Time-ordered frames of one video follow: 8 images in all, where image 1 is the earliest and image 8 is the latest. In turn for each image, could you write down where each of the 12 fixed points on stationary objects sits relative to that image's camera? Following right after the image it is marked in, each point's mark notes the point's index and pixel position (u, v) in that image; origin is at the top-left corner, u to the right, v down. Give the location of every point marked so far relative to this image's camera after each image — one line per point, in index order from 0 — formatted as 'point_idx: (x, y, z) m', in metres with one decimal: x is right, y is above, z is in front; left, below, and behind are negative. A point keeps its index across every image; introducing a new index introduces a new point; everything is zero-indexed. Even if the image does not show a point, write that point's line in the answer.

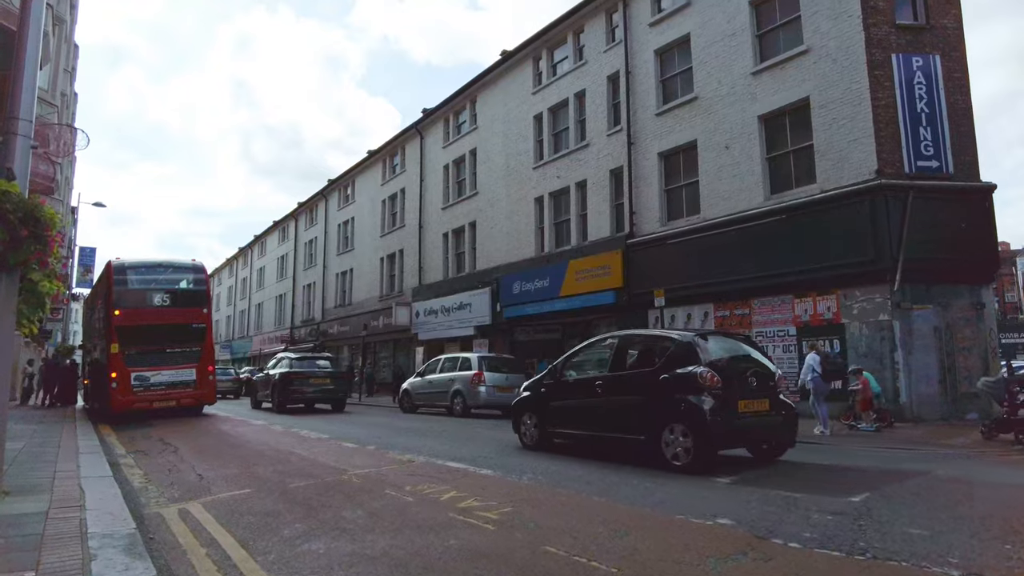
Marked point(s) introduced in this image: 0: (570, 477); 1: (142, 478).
0: (+0.6, -1.9, +6.8) m
1: (-4.4, -2.3, +7.9) m
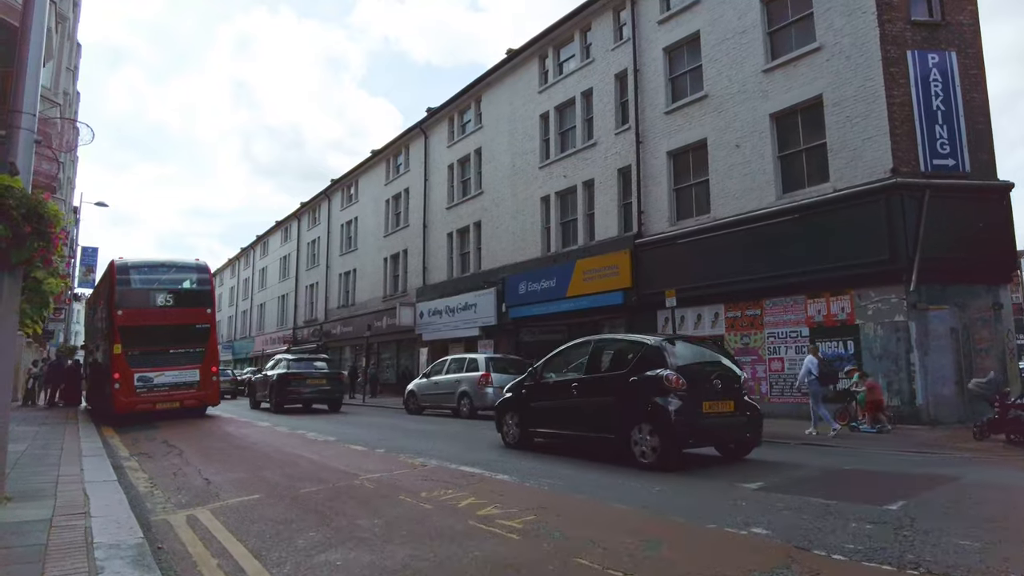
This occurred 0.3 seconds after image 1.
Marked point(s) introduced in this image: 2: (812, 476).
0: (+0.8, -1.9, +6.6) m
1: (-4.2, -2.2, +7.7) m
2: (+3.1, -2.0, +7.0) m
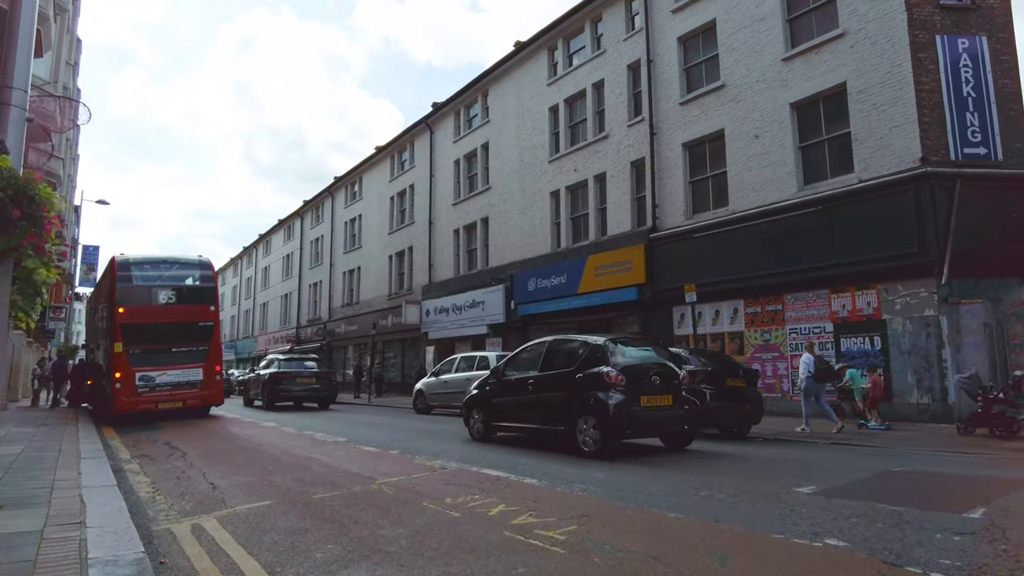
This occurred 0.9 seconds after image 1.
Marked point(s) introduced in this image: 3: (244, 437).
0: (+1.0, -1.8, +6.1) m
1: (-3.9, -2.2, +7.2) m
2: (+3.4, -1.9, +6.5) m
3: (-4.7, -2.6, +11.8) m
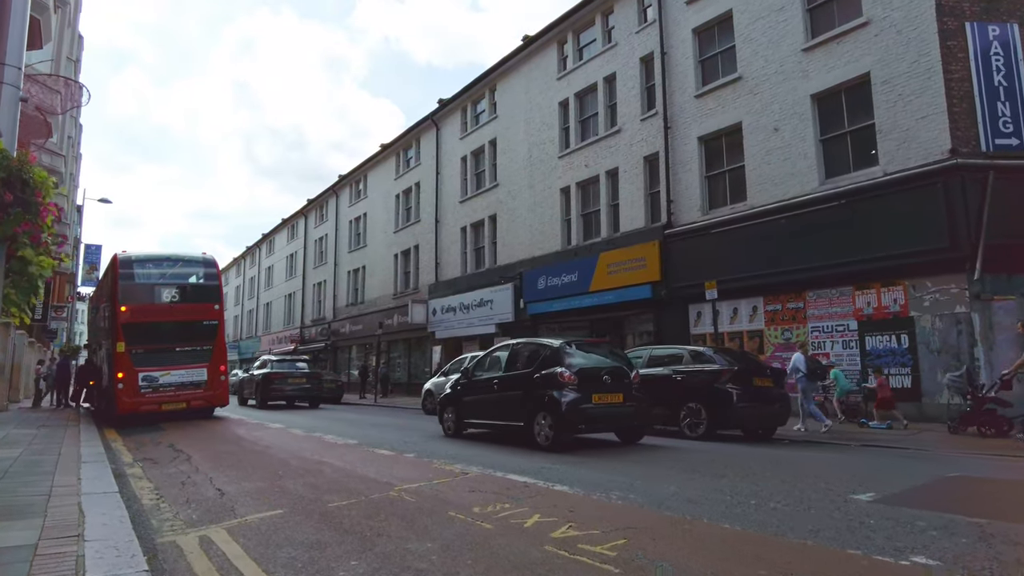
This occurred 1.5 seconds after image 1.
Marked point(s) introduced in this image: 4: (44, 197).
0: (+1.3, -1.7, +5.7) m
1: (-3.7, -2.1, +6.8) m
2: (+3.7, -1.8, +6.0) m
3: (-4.5, -2.6, +11.4) m
4: (-3.6, +0.7, +5.2) m
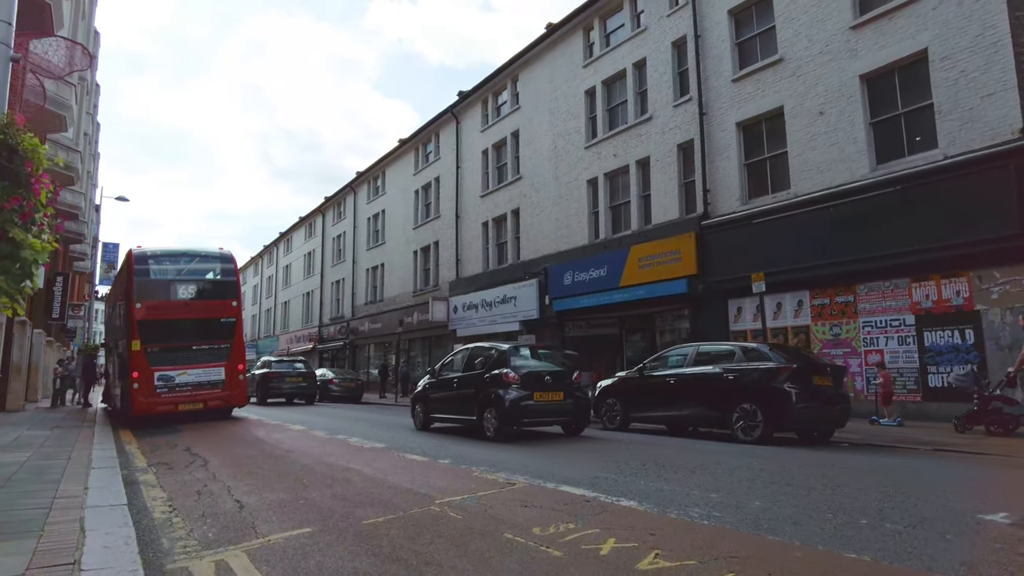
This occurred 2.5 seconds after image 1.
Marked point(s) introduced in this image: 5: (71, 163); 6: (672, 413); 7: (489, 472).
0: (+1.8, -1.6, +4.9) m
1: (-3.2, -2.0, +6.1) m
2: (+4.1, -1.6, +5.2) m
3: (-3.9, -2.5, +10.8) m
4: (-3.2, +0.8, +4.5) m
5: (-12.9, +3.6, +19.6) m
6: (+2.7, -2.1, +11.1) m
7: (-0.2, -1.9, +6.8) m
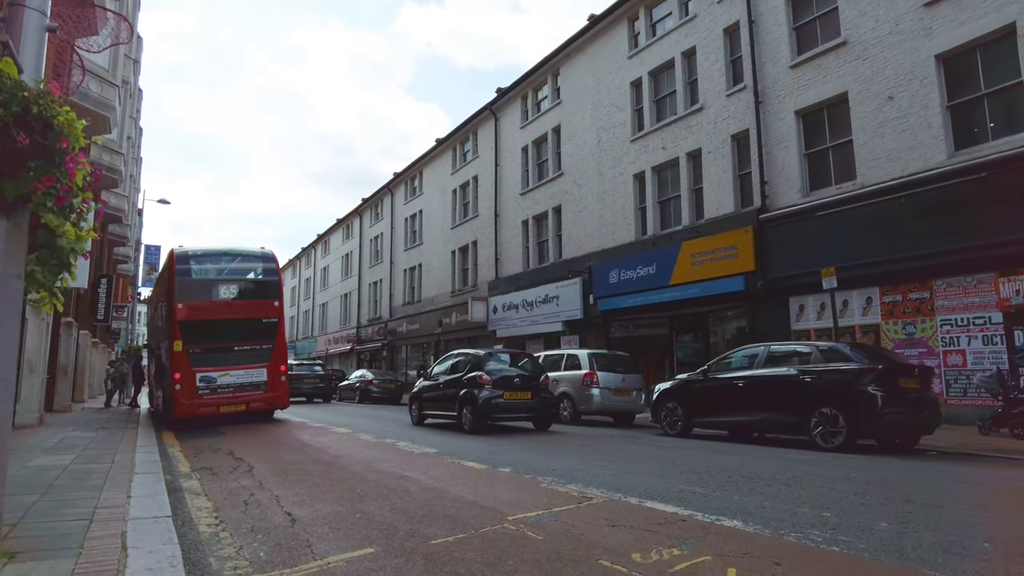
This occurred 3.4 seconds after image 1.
0: (+2.3, -1.5, +4.2) m
1: (-2.5, -1.9, +5.7) m
2: (+4.7, -1.6, +4.4) m
3: (-3.0, -2.4, +10.3) m
4: (-2.7, +0.9, +4.0) m
5: (-11.7, +3.6, +19.6) m
6: (+3.5, -2.0, +10.3) m
7: (+0.4, -1.8, +6.2) m
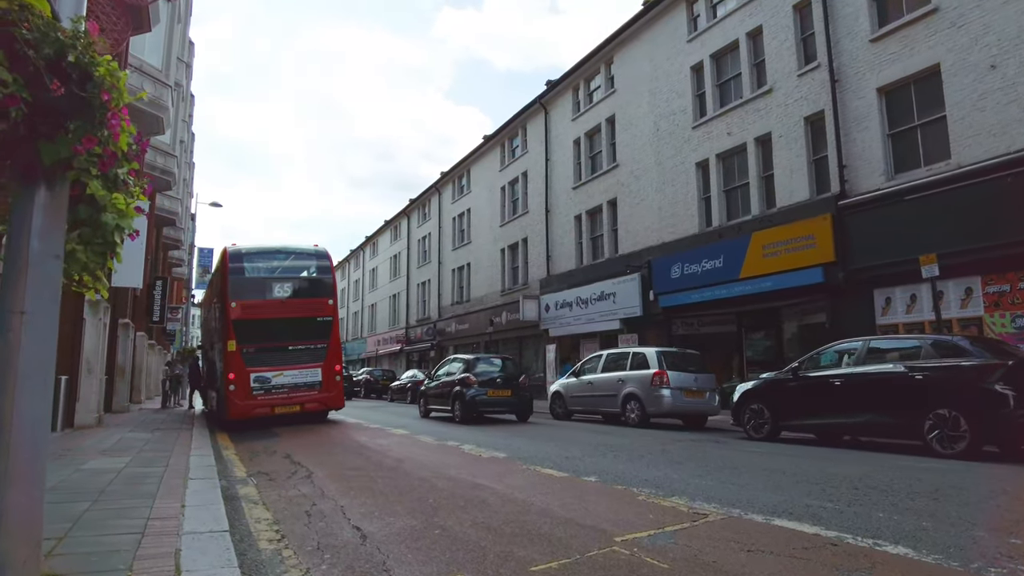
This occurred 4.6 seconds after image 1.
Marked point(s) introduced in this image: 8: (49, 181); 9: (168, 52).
0: (+2.9, -1.4, +3.3) m
1: (-1.8, -1.8, +5.1) m
2: (+5.3, -1.4, +3.3) m
3: (-2.0, -2.4, +9.7) m
4: (-2.1, +1.0, +3.4) m
5: (-10.1, +3.6, +19.5) m
6: (+4.6, -1.8, +9.3) m
7: (+1.2, -1.7, +5.4) m
8: (-2.4, +0.5, +3.4) m
9: (-9.1, +6.2, +17.6) m
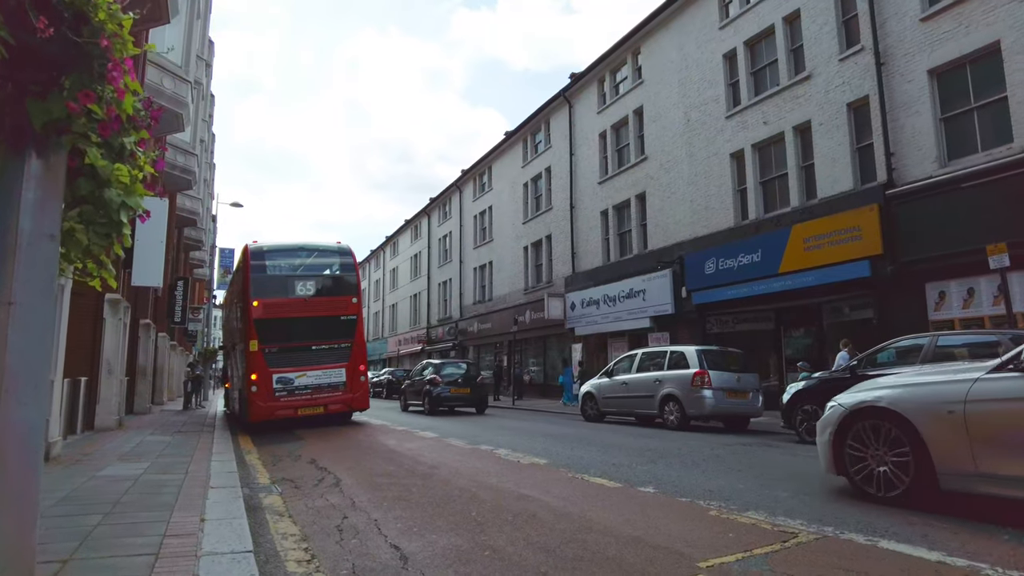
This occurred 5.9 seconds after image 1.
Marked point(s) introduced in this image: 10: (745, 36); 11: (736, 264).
0: (+3.3, -1.3, +2.6) m
1: (-1.4, -1.8, +4.5) m
2: (+5.7, -1.3, +2.6) m
3: (-1.5, -2.3, +9.2) m
4: (-1.7, +1.0, +2.9) m
5: (-9.3, +3.6, +19.2) m
6: (+5.1, -1.7, +8.6) m
7: (+1.6, -1.6, +4.8) m
8: (-2.1, +0.6, +2.9) m
9: (-8.4, +6.2, +17.3) m
10: (+6.4, +6.9, +18.3) m
11: (+5.9, +0.7, +17.4) m
